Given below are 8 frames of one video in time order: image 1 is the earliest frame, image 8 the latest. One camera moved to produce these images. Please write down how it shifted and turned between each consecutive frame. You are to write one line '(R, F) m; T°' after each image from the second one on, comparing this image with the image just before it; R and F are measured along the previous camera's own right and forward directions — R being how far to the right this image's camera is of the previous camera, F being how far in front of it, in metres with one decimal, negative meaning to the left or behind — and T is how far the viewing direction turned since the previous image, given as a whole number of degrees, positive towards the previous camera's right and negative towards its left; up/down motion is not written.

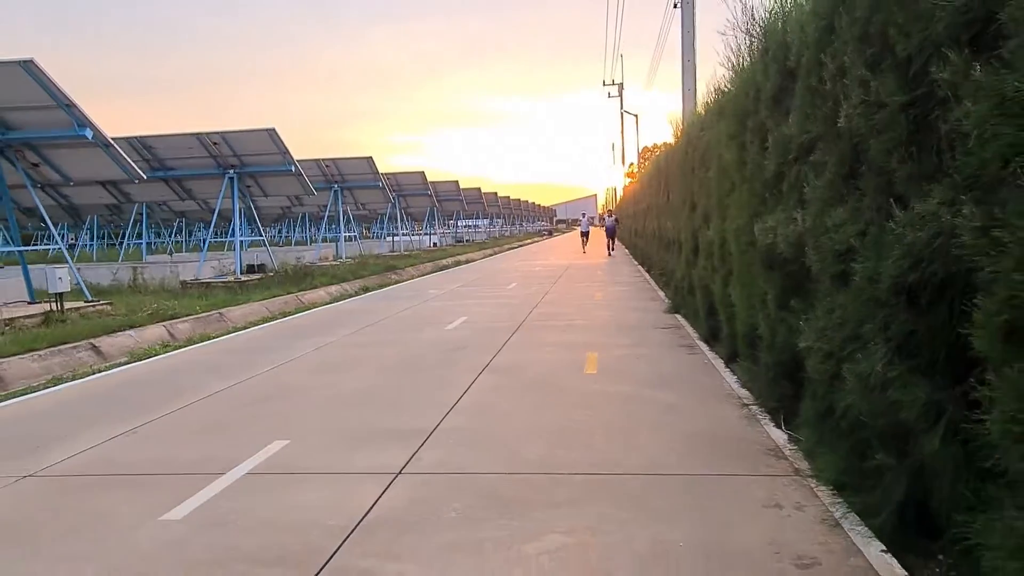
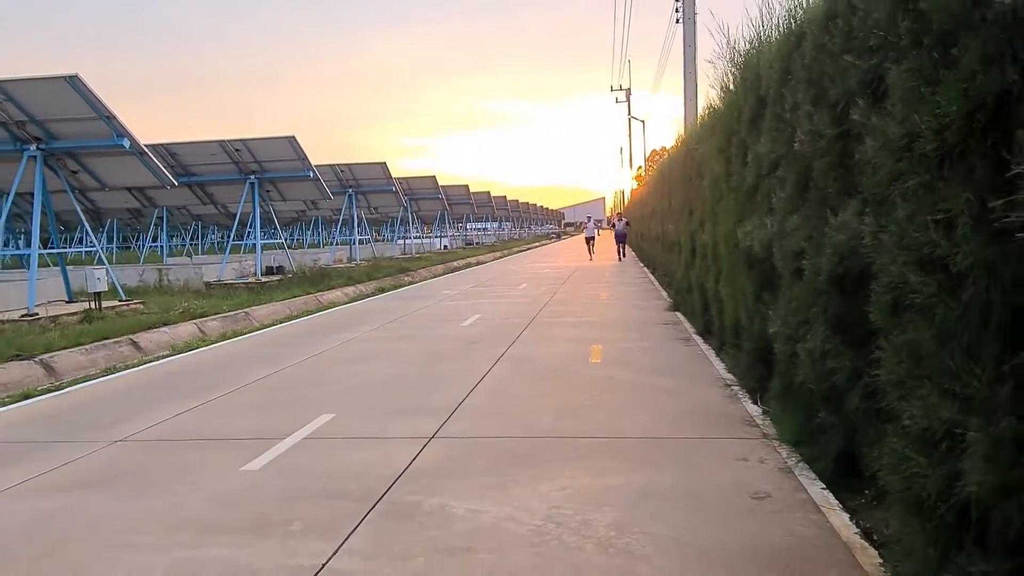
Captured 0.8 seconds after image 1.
(-0.1, -1.0) m; -1°
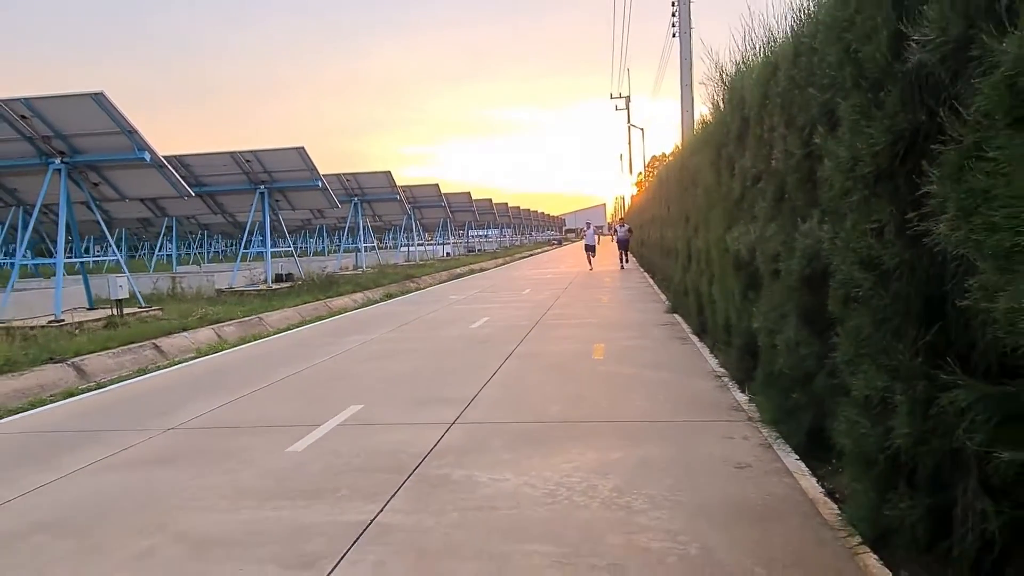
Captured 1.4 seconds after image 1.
(-0.1, -0.8) m; 0°
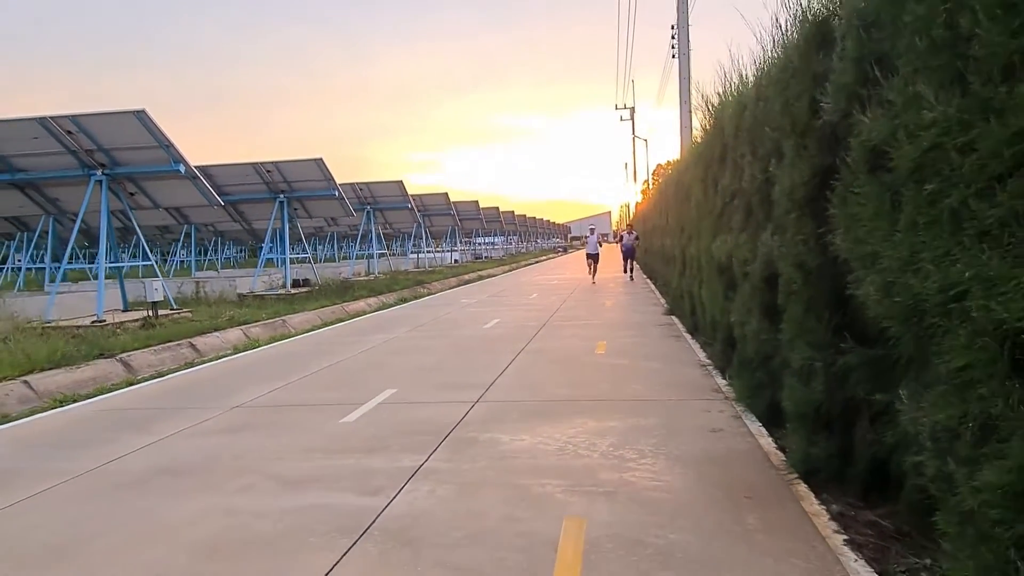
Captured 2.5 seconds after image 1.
(-0.1, -1.3) m; 0°
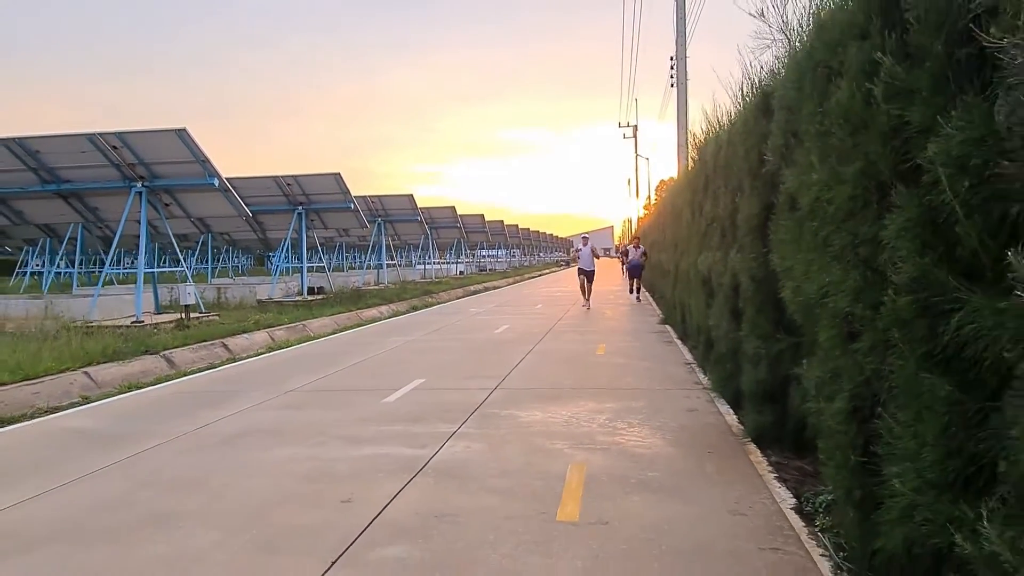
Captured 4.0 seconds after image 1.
(-0.2, -1.6) m; 0°
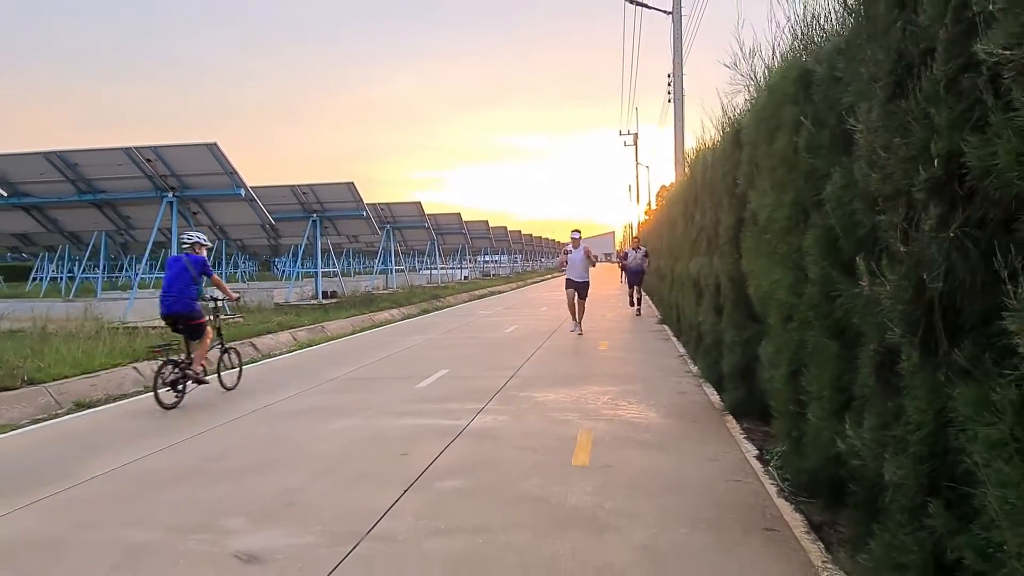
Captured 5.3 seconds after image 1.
(-0.2, -1.5) m; 0°
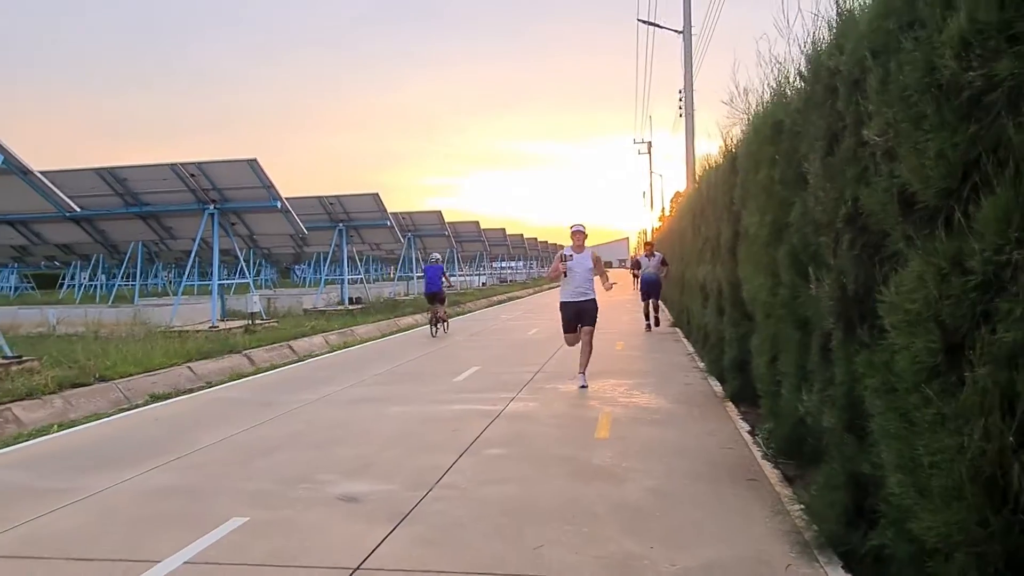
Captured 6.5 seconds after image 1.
(-0.2, -1.4) m; -1°
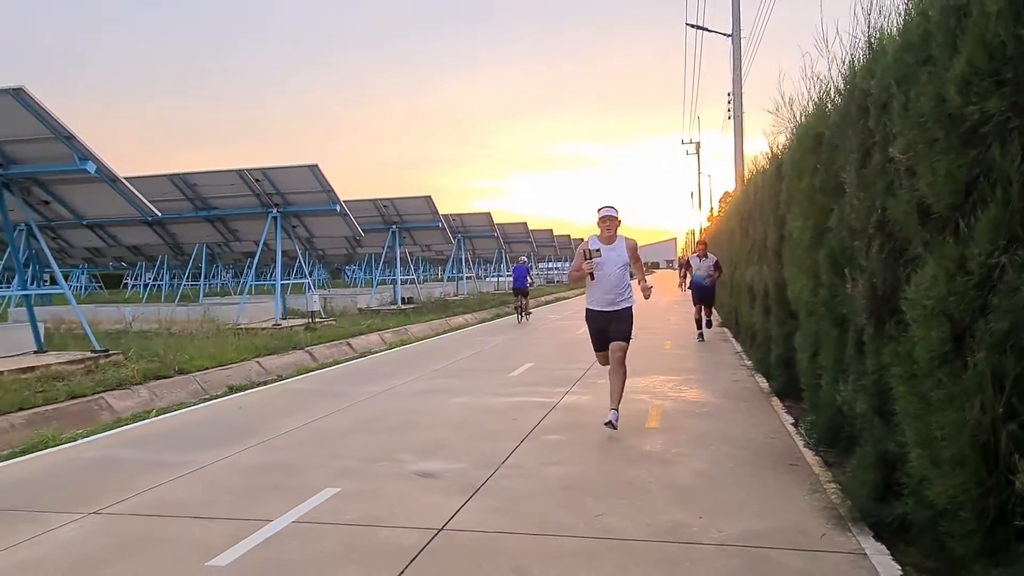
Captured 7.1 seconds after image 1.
(-0.1, -0.7) m; -4°
